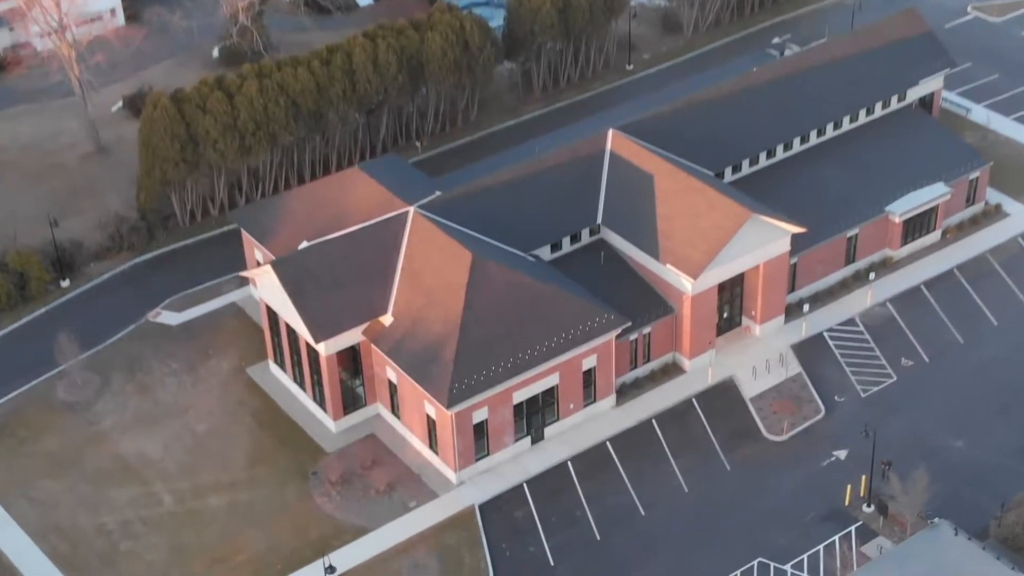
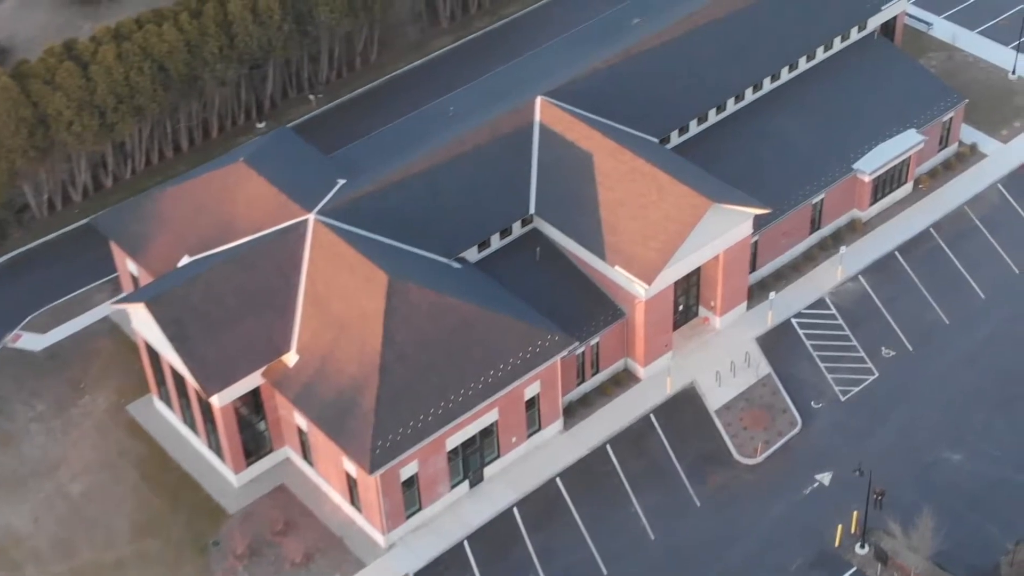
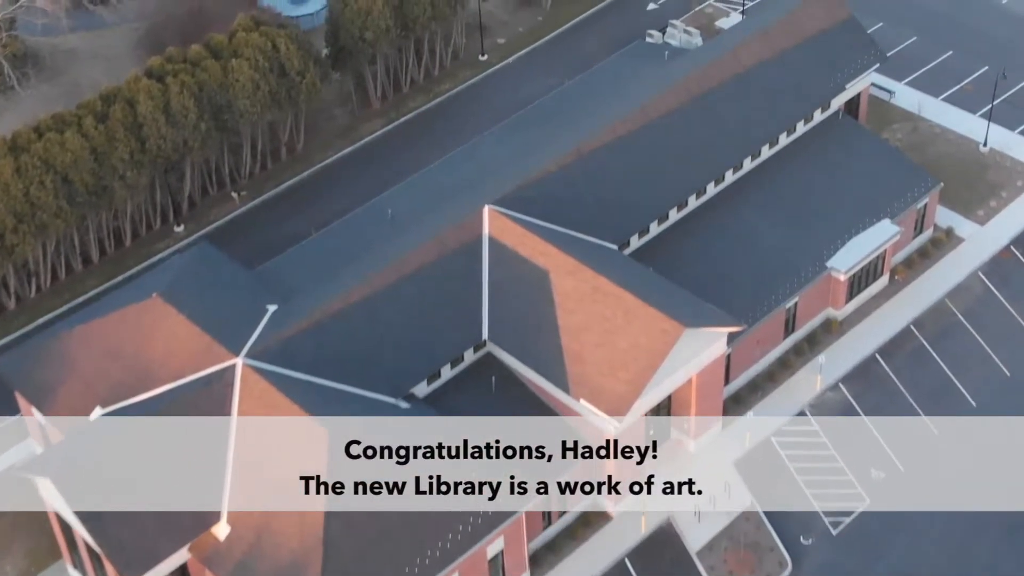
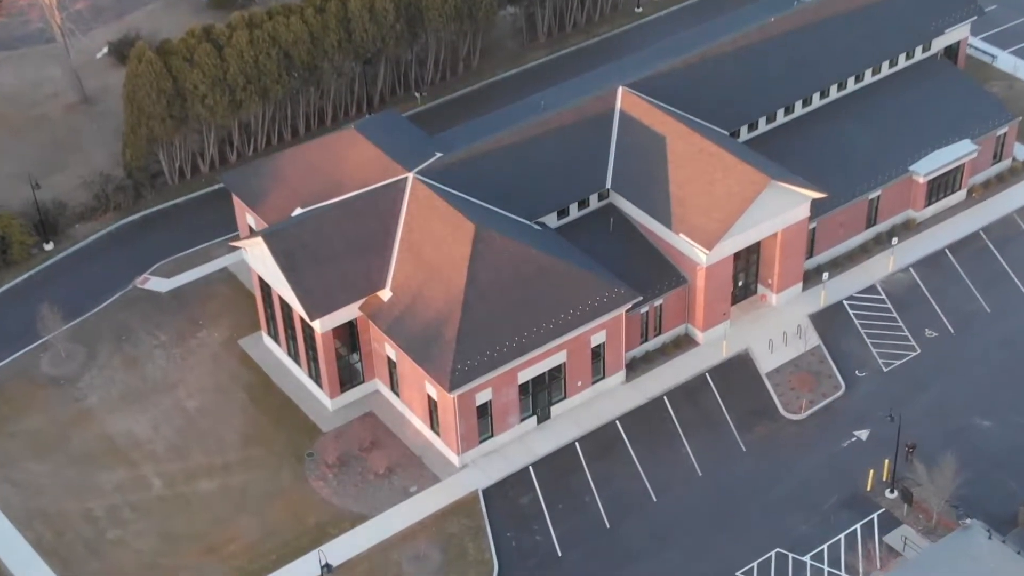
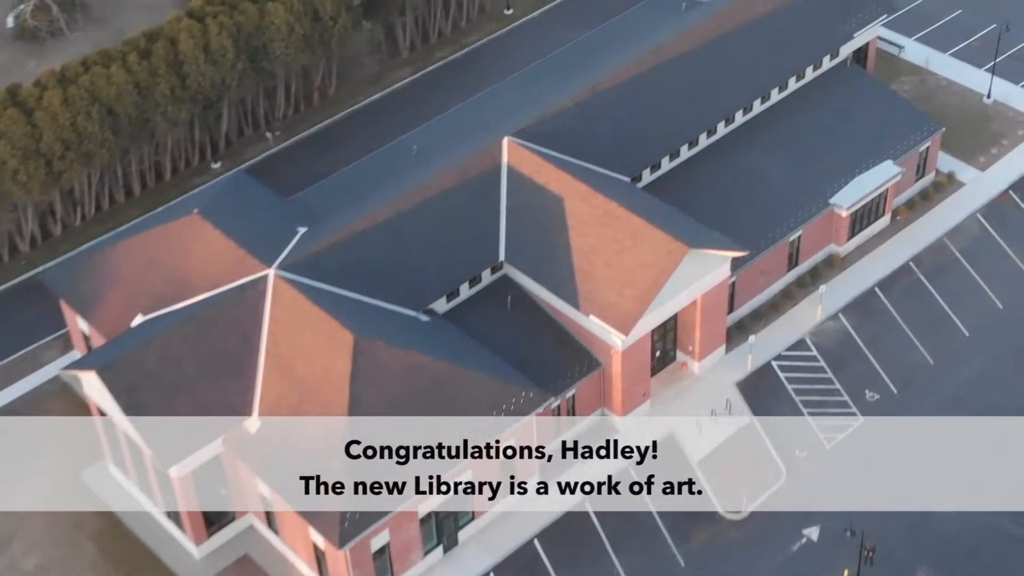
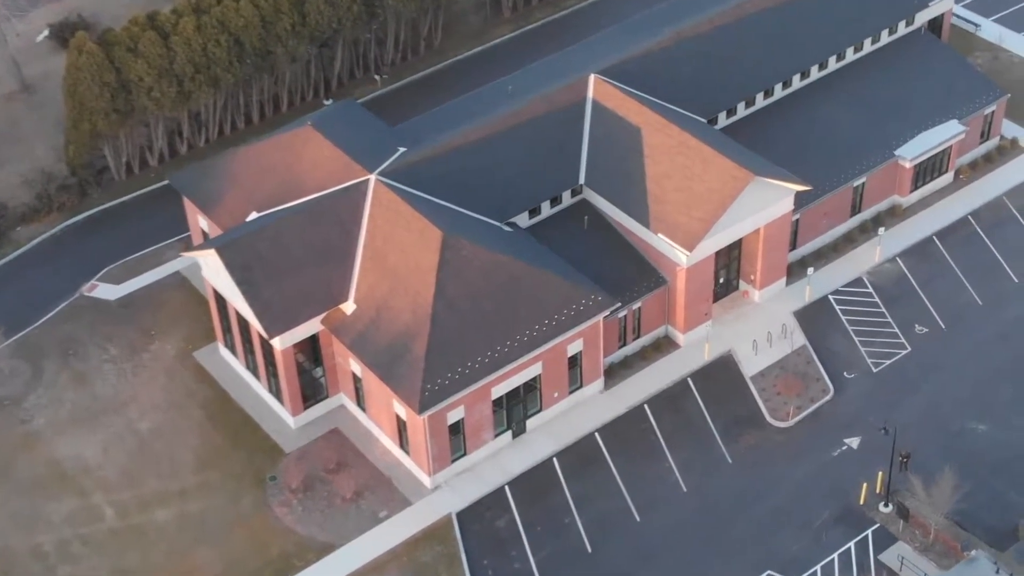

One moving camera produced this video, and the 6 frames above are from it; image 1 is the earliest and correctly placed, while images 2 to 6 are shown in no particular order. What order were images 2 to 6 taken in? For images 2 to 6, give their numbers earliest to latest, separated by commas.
4, 6, 2, 5, 3
